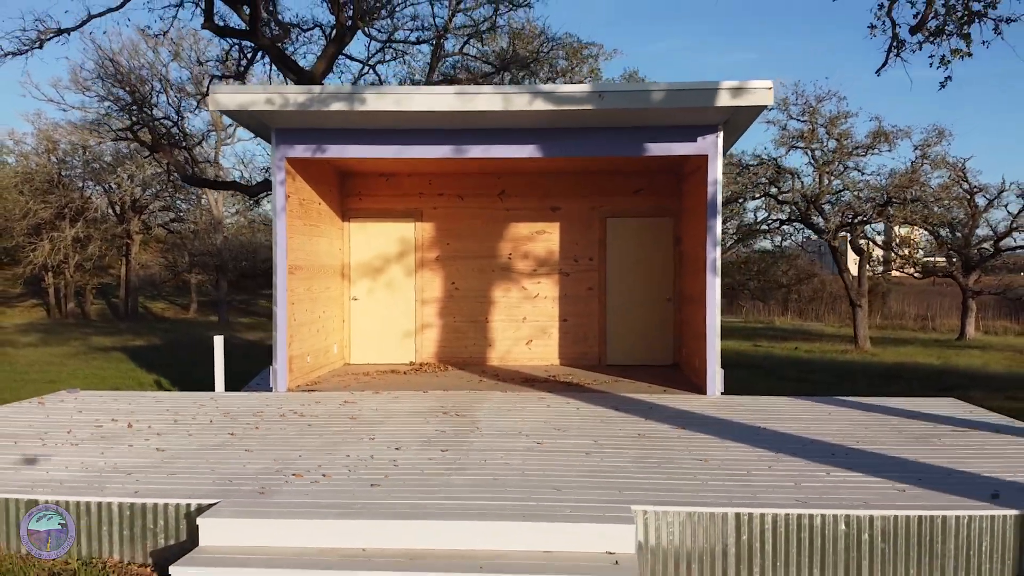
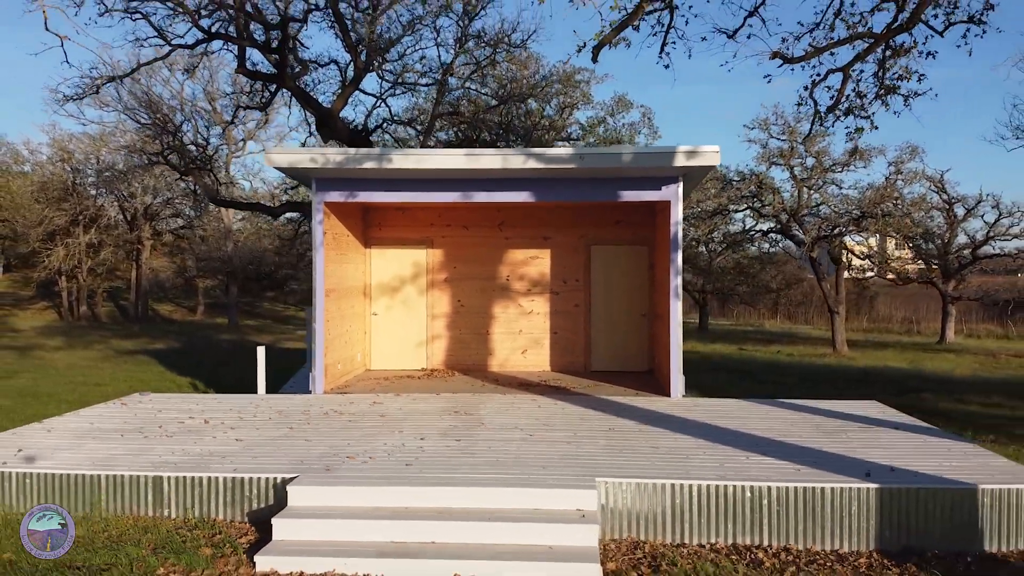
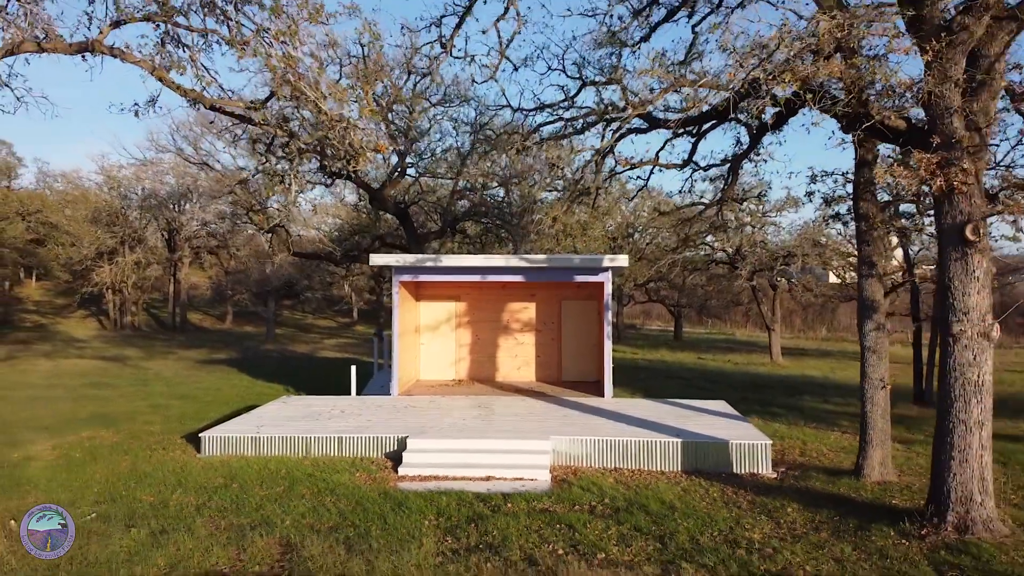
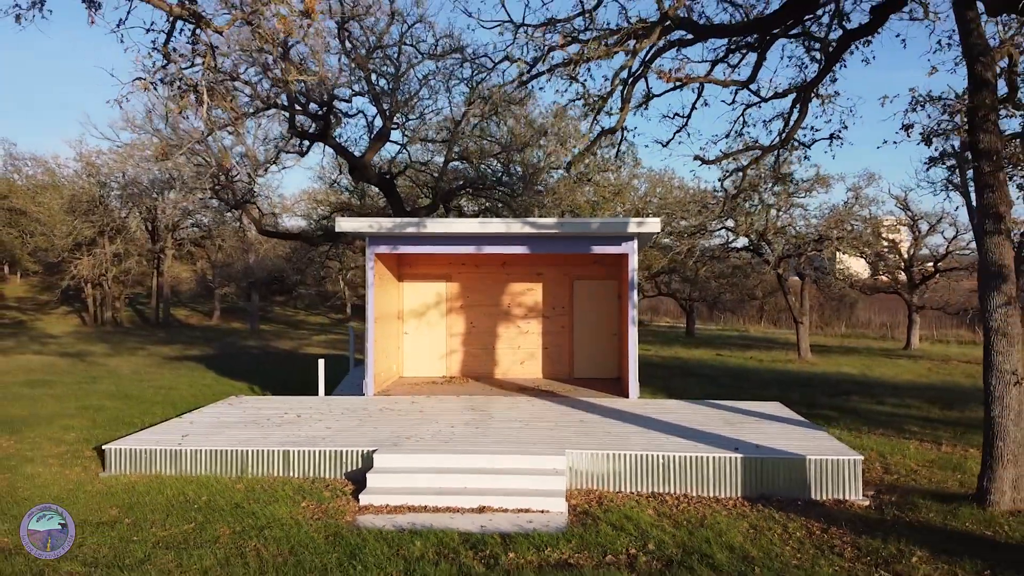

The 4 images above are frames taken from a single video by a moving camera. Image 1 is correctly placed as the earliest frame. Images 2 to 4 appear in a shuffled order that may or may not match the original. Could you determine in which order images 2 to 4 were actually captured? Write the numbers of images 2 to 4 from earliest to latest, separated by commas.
2, 4, 3
